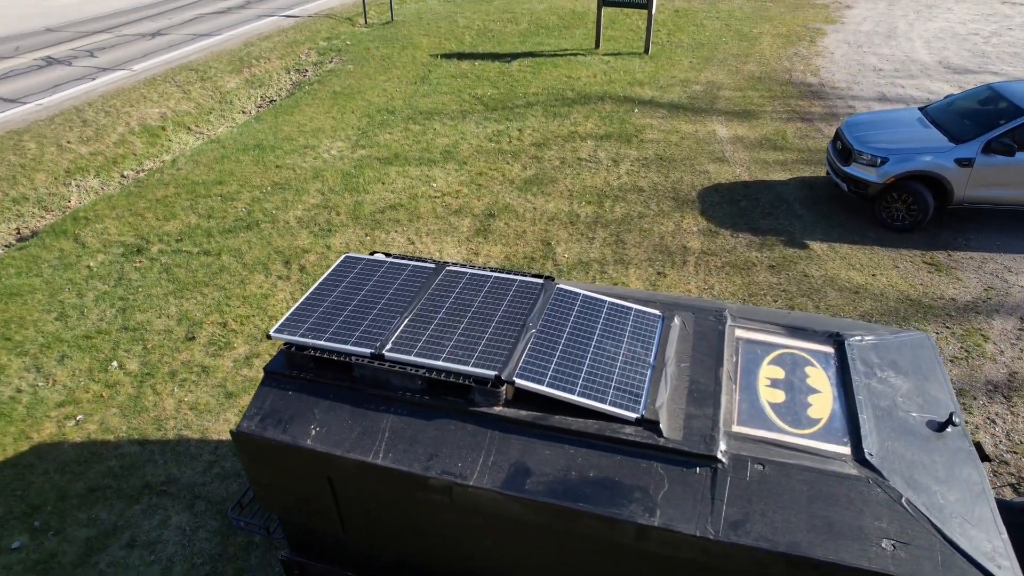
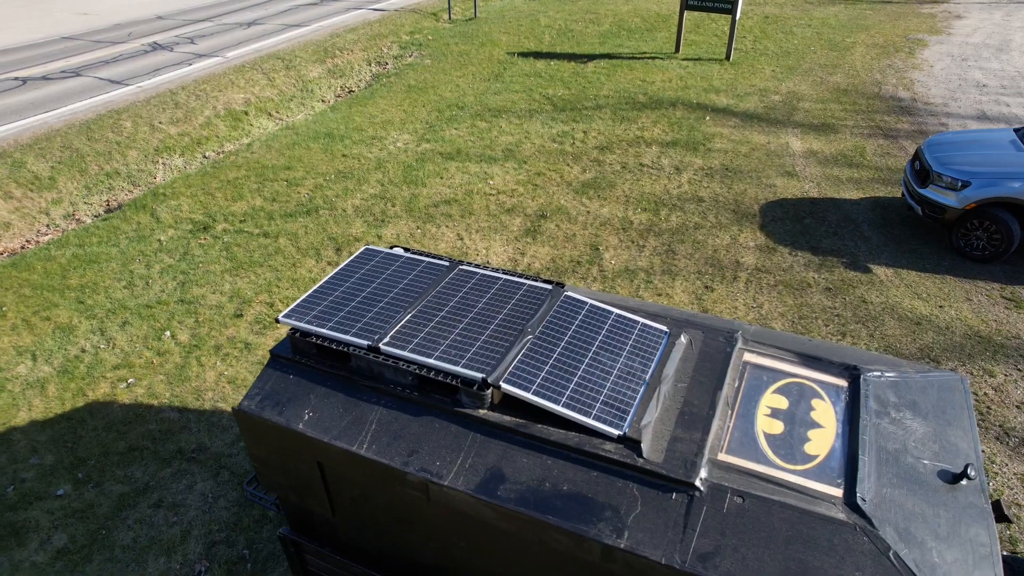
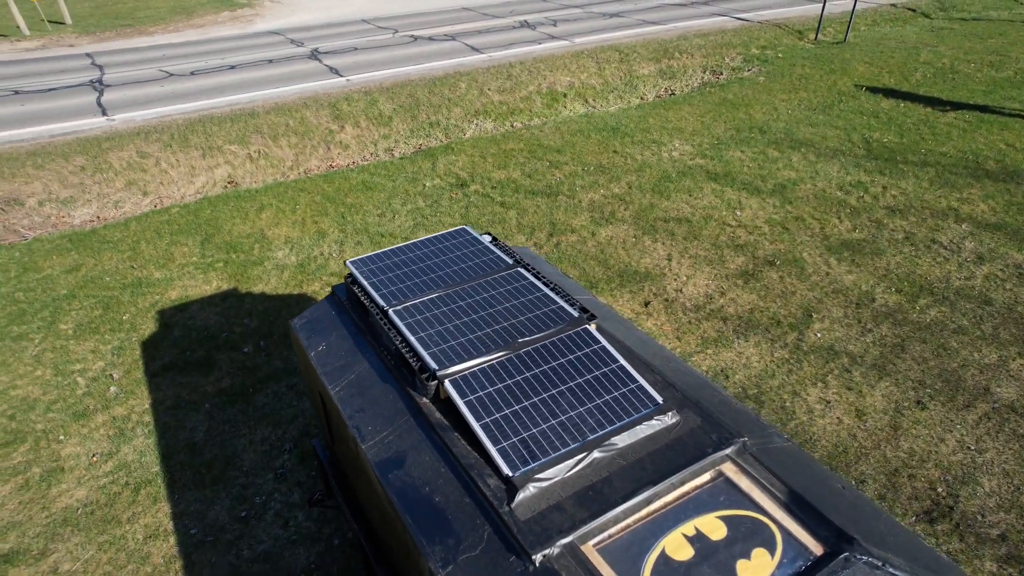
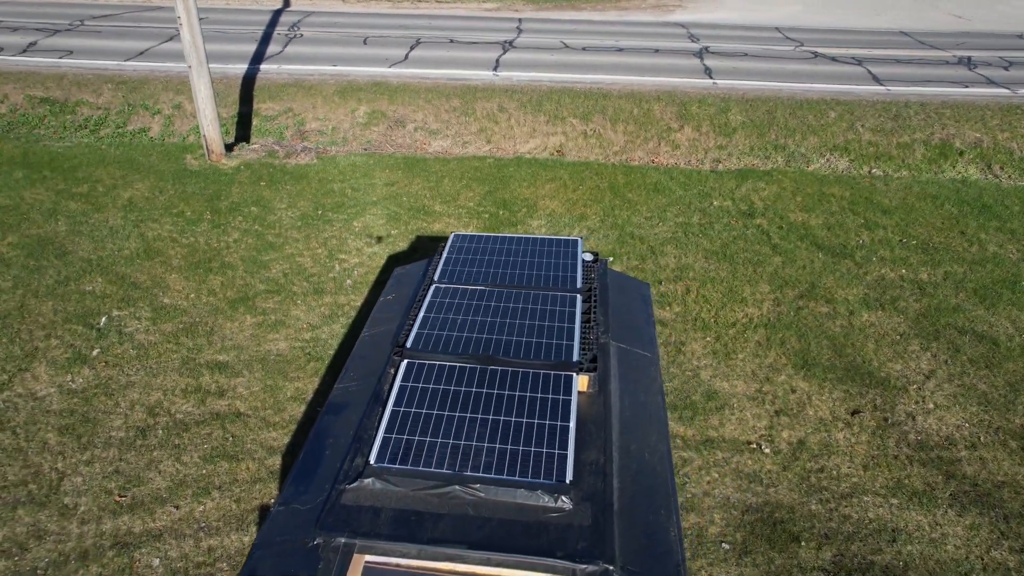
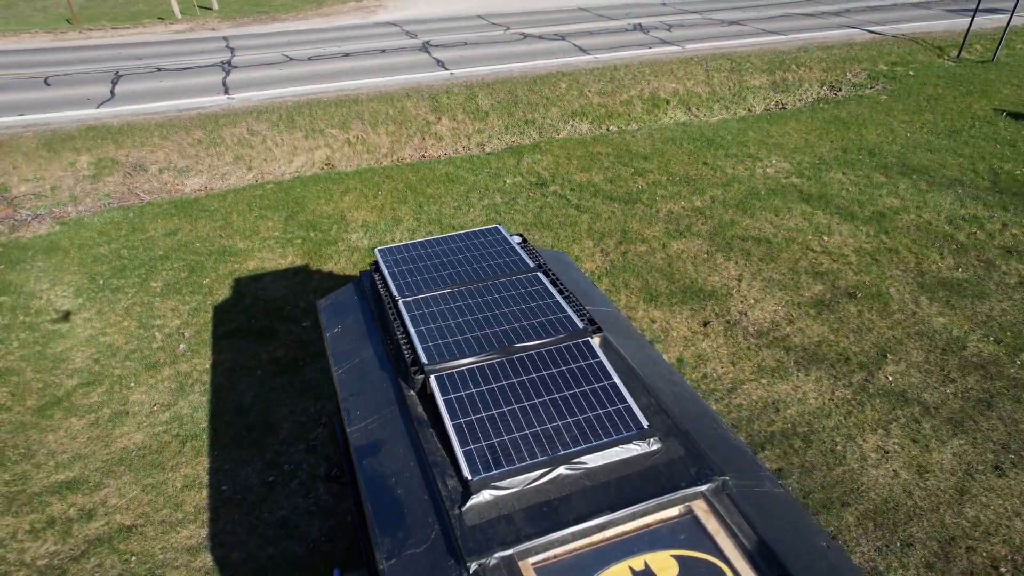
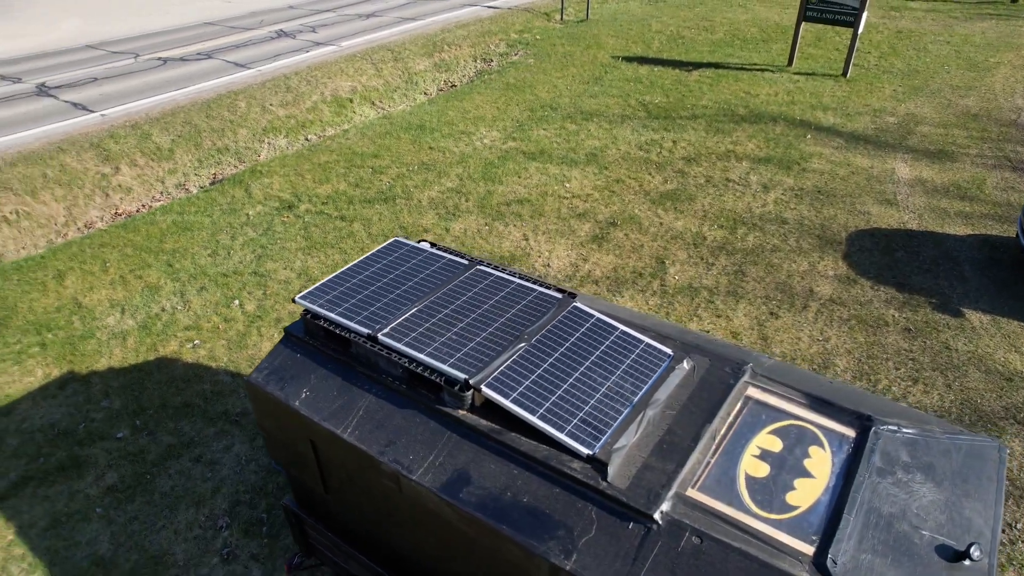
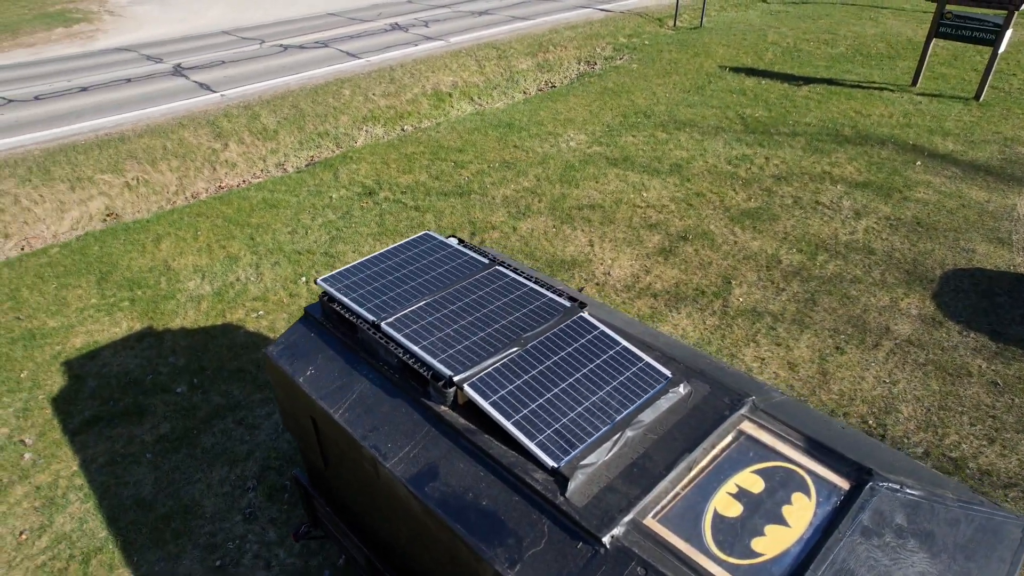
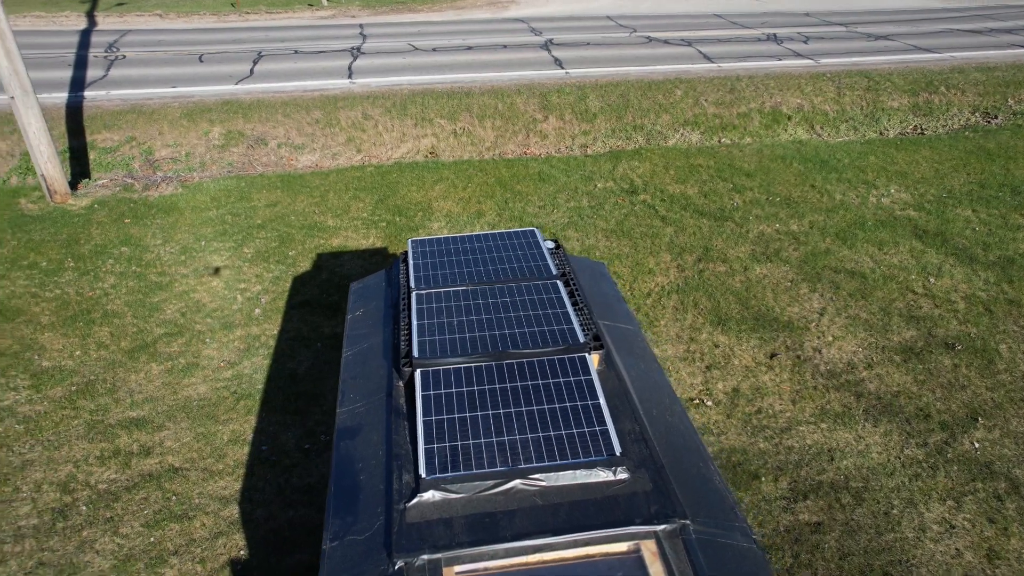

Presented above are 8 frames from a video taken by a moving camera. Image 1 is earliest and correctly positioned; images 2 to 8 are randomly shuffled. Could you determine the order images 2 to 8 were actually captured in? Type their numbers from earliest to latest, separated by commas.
2, 6, 7, 3, 5, 8, 4
